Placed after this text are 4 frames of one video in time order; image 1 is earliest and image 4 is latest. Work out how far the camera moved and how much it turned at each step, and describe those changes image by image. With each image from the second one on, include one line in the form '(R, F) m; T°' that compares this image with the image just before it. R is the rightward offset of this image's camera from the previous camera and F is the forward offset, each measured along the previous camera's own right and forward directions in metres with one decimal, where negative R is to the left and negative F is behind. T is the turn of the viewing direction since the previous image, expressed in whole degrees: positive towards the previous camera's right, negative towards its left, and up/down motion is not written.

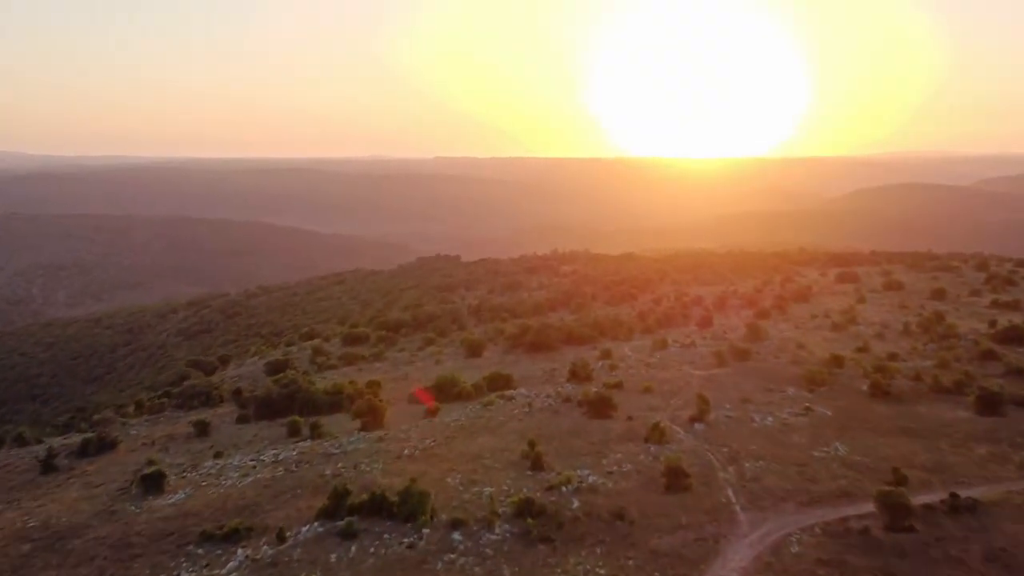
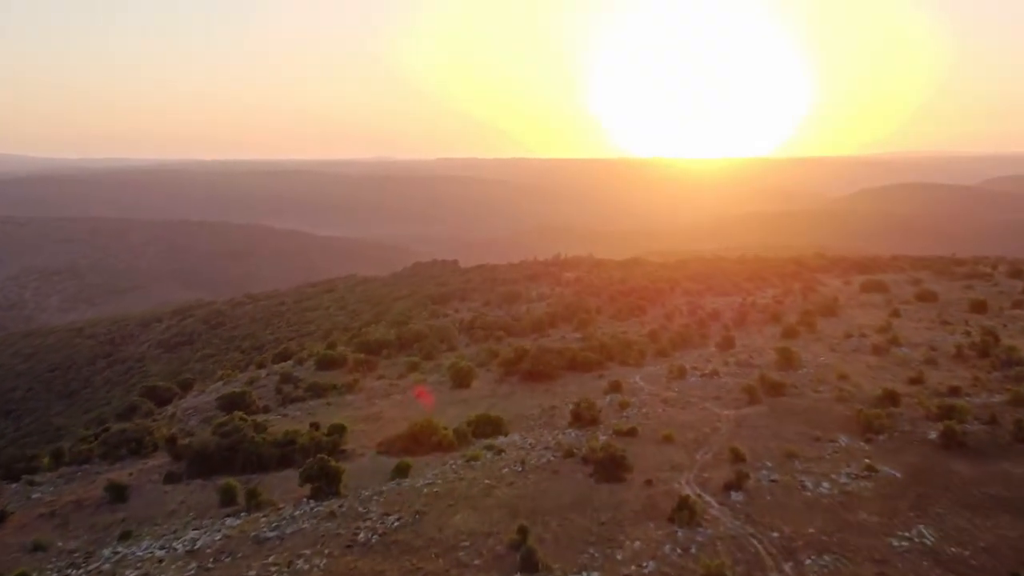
(+0.1, +3.1) m; 0°
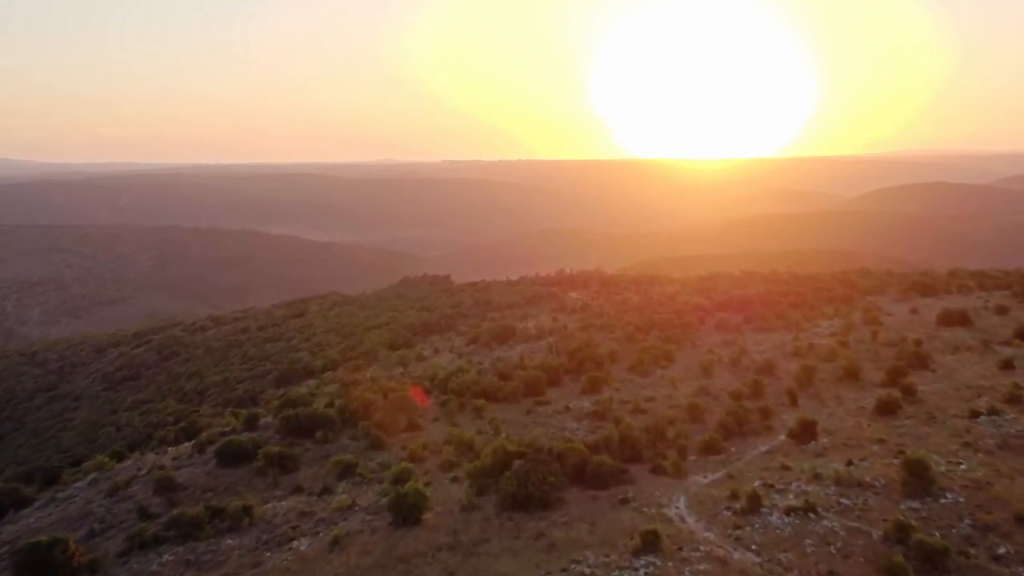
(+0.3, +7.2) m; 0°
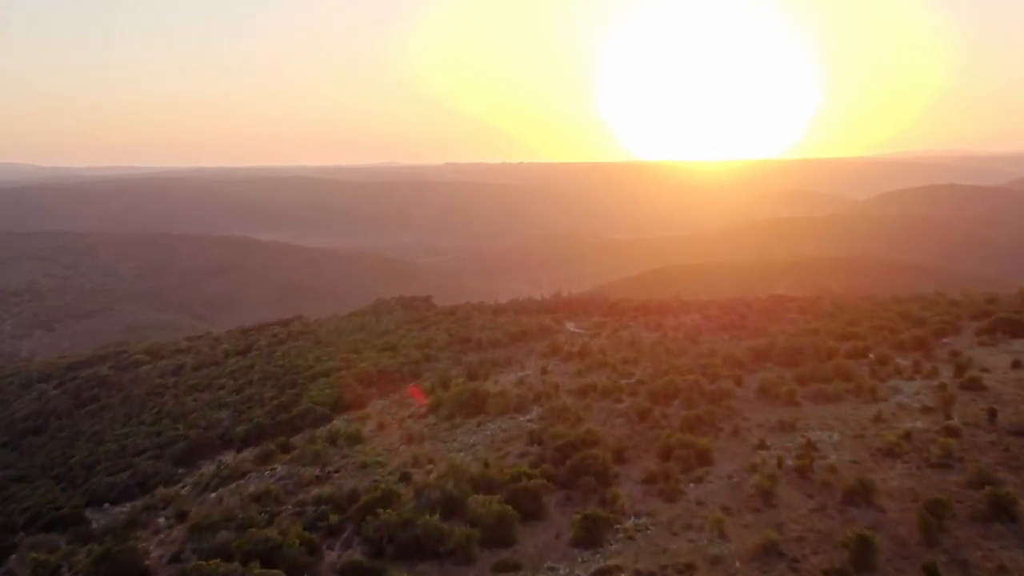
(+0.6, +7.9) m; 0°
